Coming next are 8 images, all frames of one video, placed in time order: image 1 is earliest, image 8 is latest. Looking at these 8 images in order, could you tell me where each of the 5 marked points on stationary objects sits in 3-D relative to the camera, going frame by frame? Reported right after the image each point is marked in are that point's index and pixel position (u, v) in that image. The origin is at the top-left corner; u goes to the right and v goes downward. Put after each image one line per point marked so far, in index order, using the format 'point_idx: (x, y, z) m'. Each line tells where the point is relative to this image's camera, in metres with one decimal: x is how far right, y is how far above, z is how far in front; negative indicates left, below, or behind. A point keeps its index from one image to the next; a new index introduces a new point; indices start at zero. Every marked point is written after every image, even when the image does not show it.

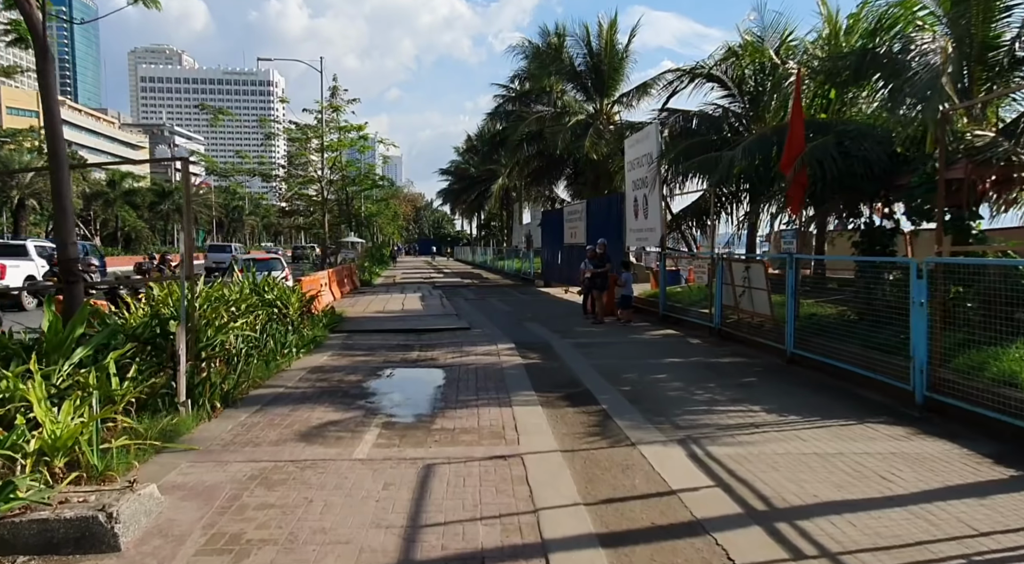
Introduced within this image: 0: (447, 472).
0: (-0.4, -1.3, +4.9) m
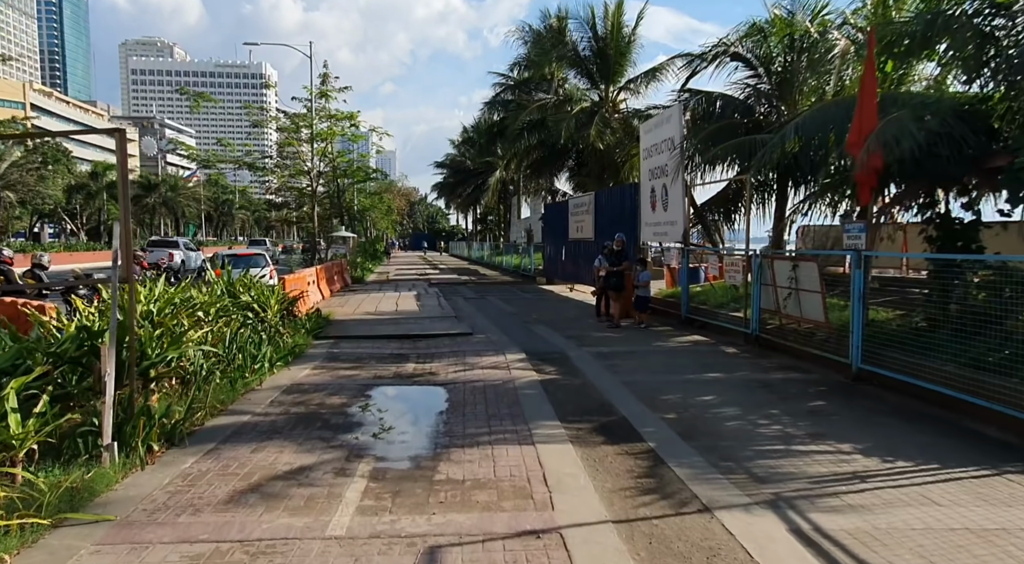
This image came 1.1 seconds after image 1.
0: (-0.3, -1.3, +3.4) m
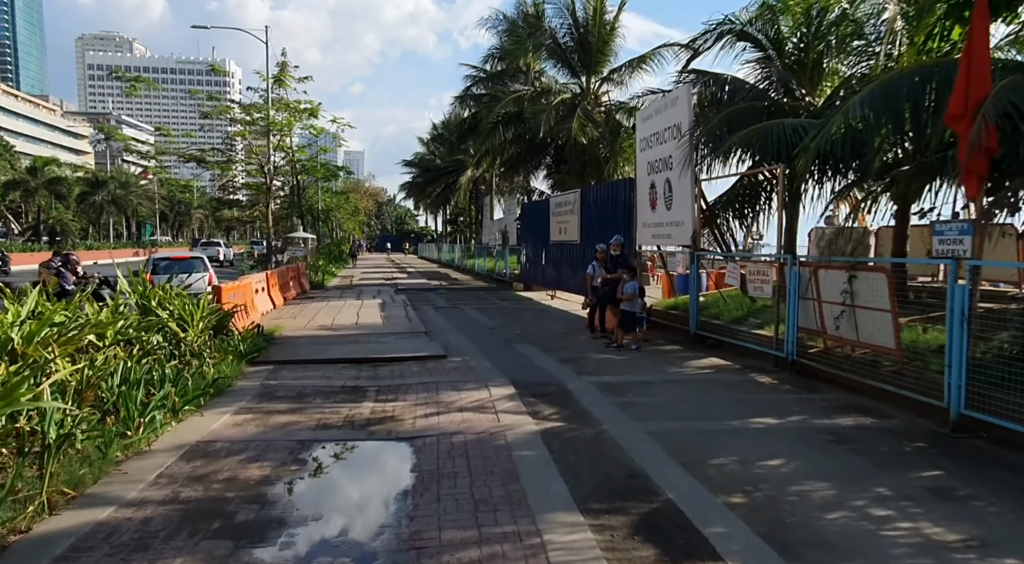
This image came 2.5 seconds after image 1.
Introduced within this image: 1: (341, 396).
0: (-0.2, -1.5, +1.4) m
1: (-1.8, -1.2, +7.4) m
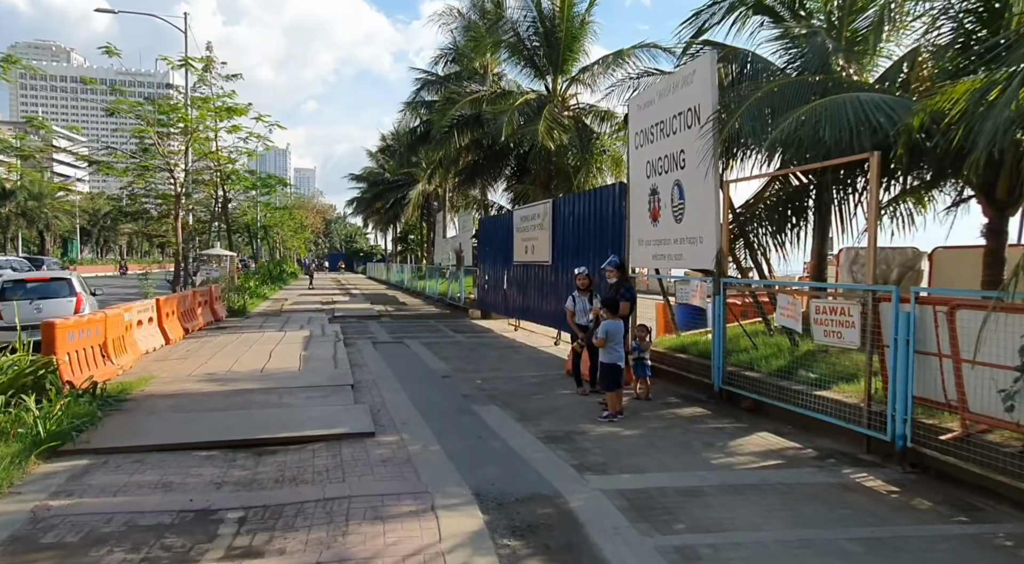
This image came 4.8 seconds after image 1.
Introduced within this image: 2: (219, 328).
0: (0.0, -1.6, -1.8) m
1: (-2.0, -1.5, +4.1) m
2: (-7.1, -1.1, +17.4) m
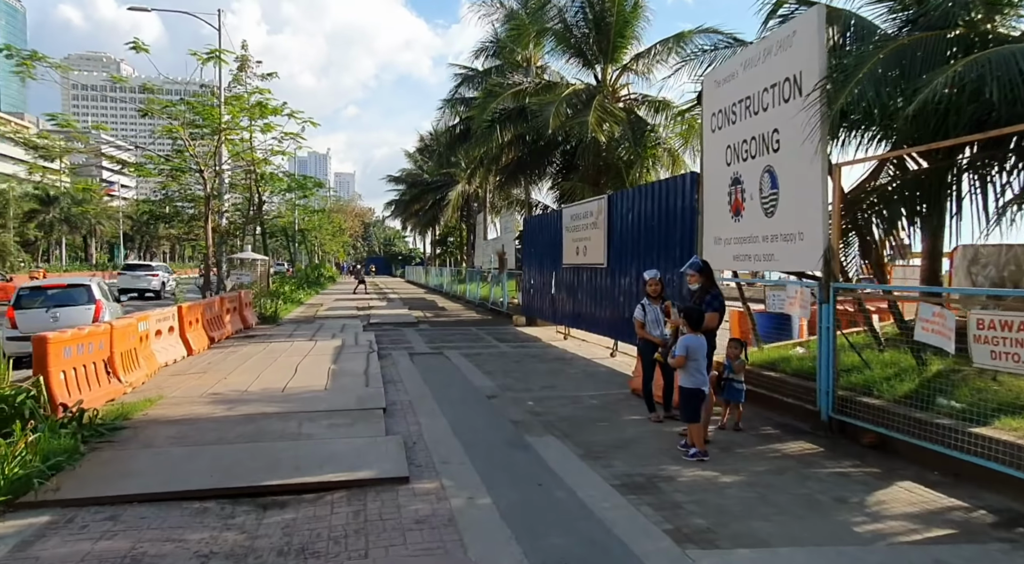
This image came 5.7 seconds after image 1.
0: (+0.1, -1.6, -3.1) m
1: (-1.6, -1.5, +2.8) m
2: (-6.0, -1.2, +16.3) m
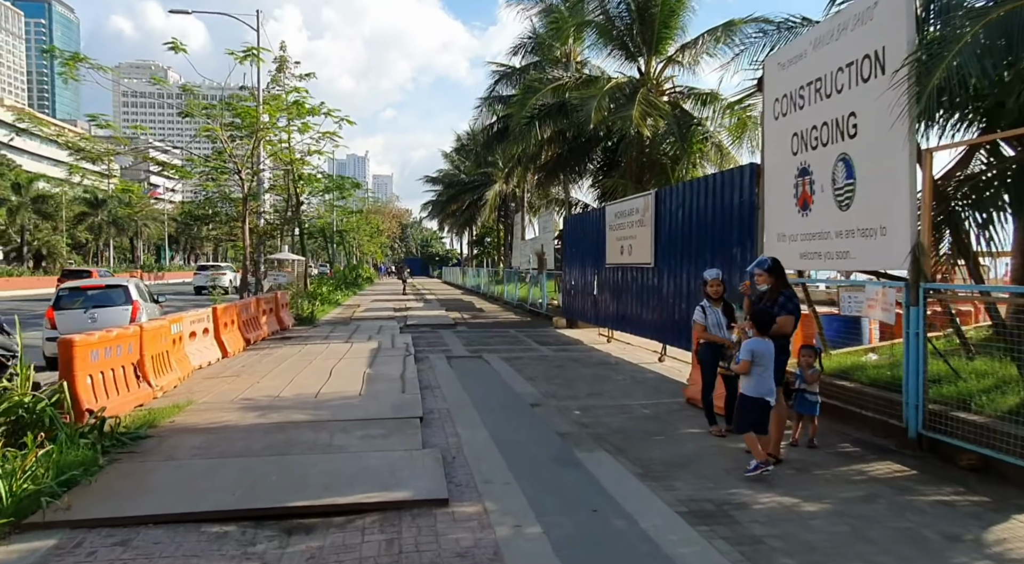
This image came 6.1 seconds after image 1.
0: (0.0, -1.6, -3.7) m
1: (-1.4, -1.5, +2.3) m
2: (-5.1, -1.3, +16.1) m
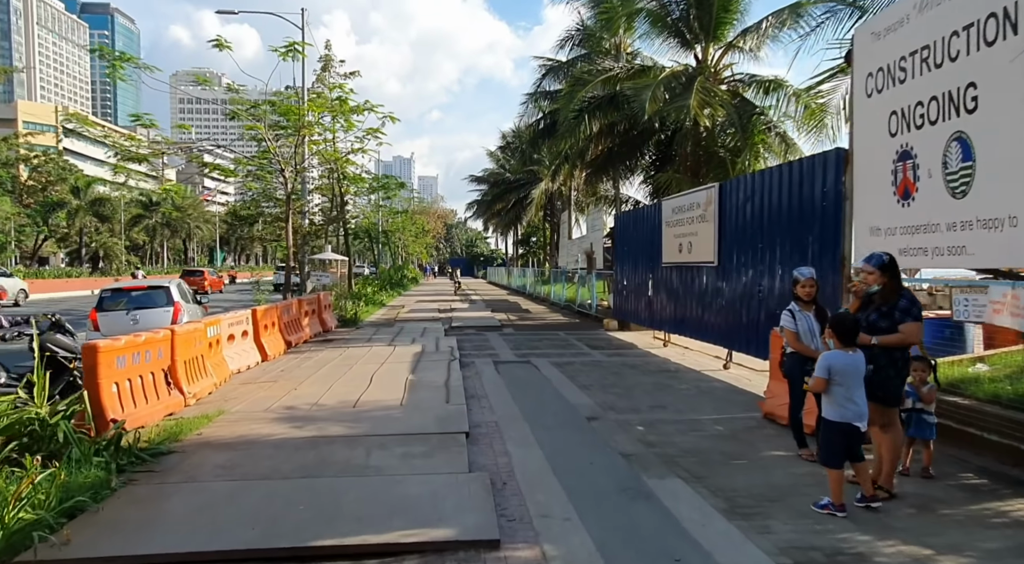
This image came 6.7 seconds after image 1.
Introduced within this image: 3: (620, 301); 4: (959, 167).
0: (-0.2, -1.6, -4.5) m
1: (-1.2, -1.5, +1.6) m
2: (-4.1, -1.3, +15.6) m
3: (+2.6, -0.5, +17.5) m
4: (+3.6, +0.9, +5.8) m
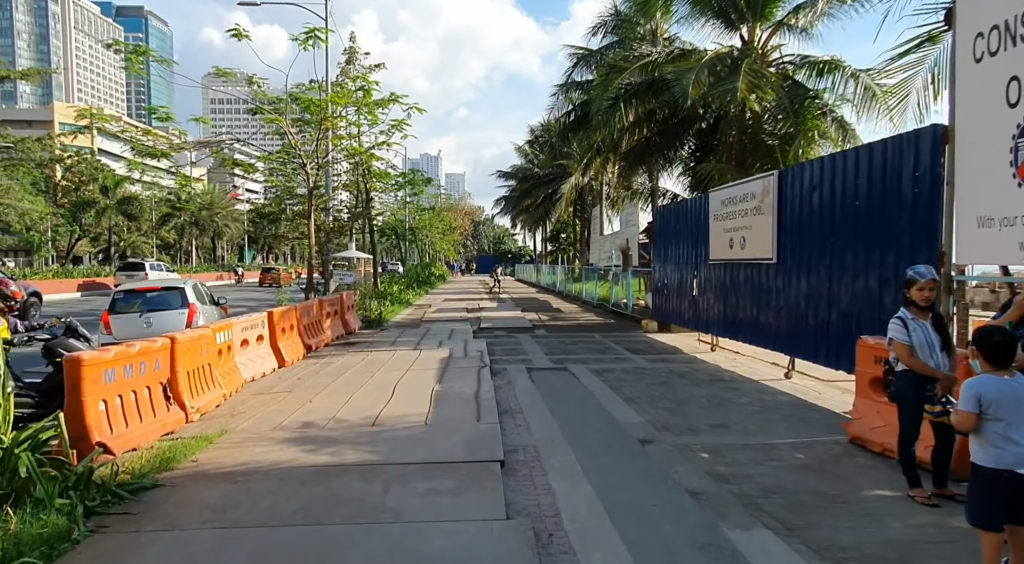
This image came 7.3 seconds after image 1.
0: (-0.3, -1.7, -5.5) m
1: (-1.0, -1.6, +0.7) m
2: (-3.4, -1.3, +14.7) m
3: (+3.4, -0.4, +16.4) m
4: (+3.9, +0.9, +4.6) m
